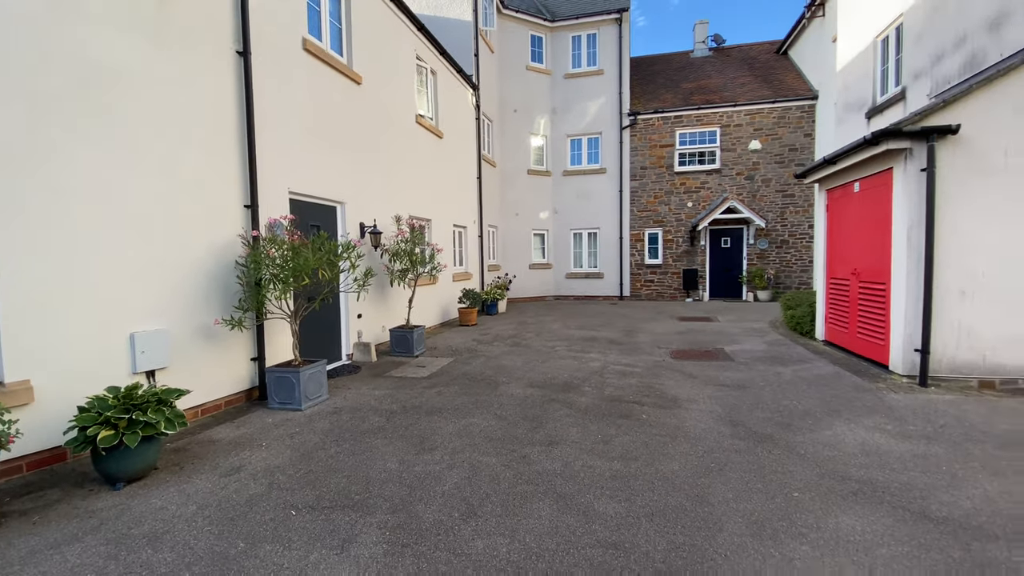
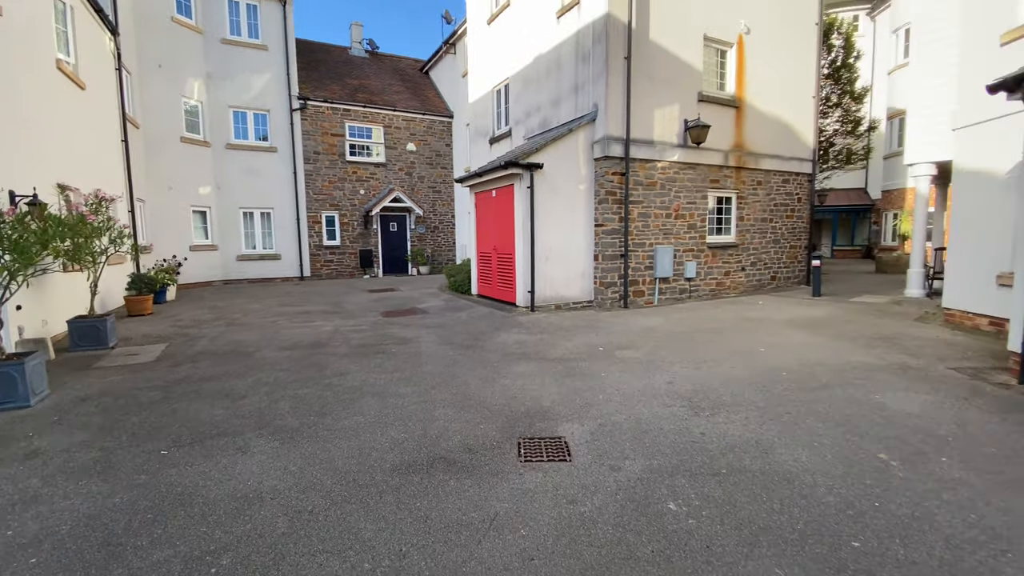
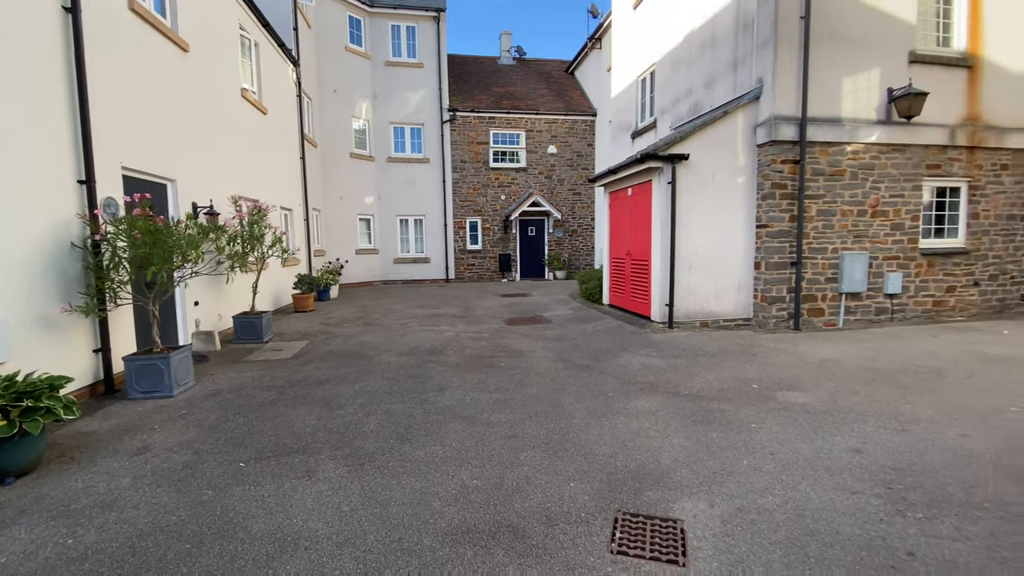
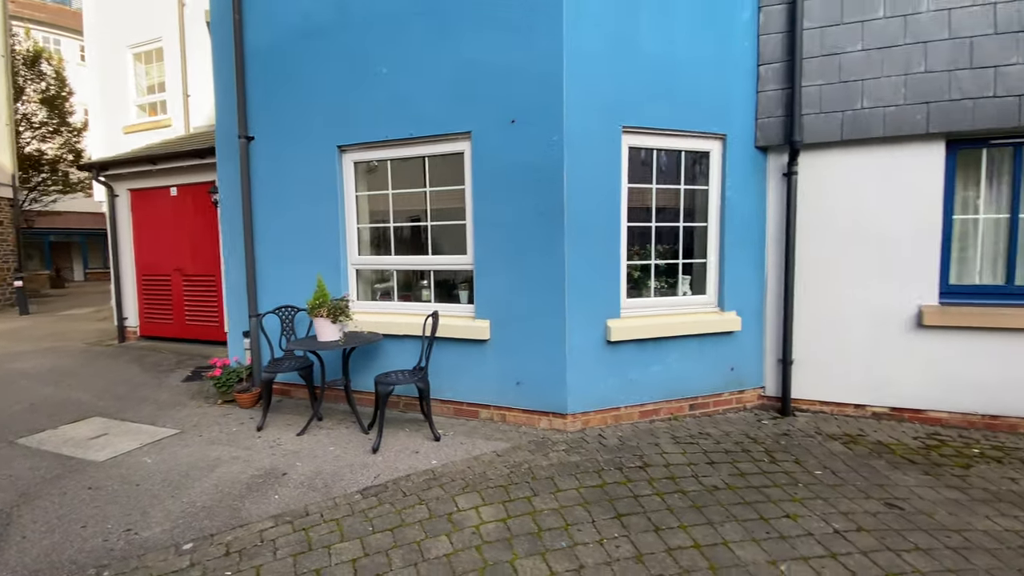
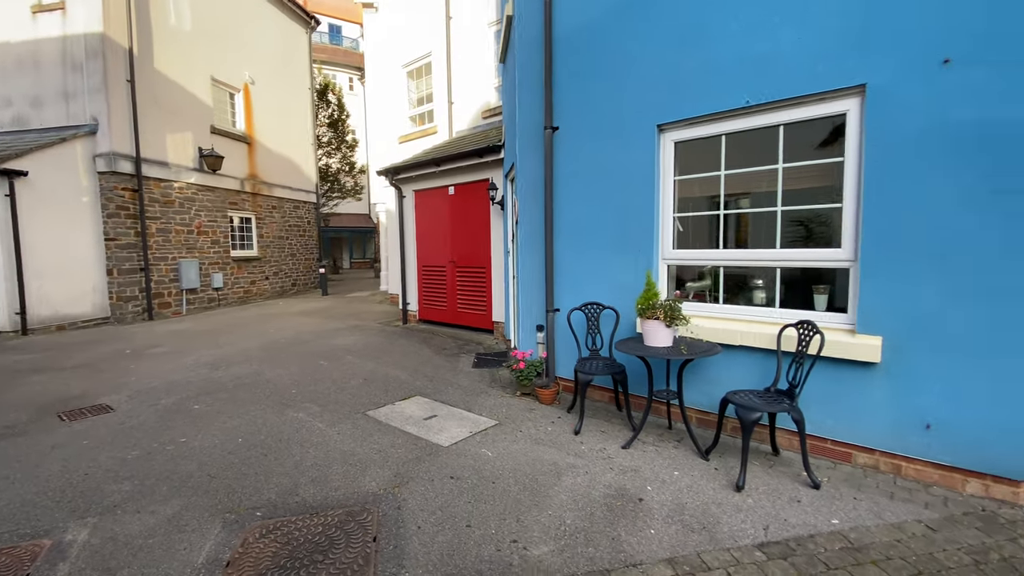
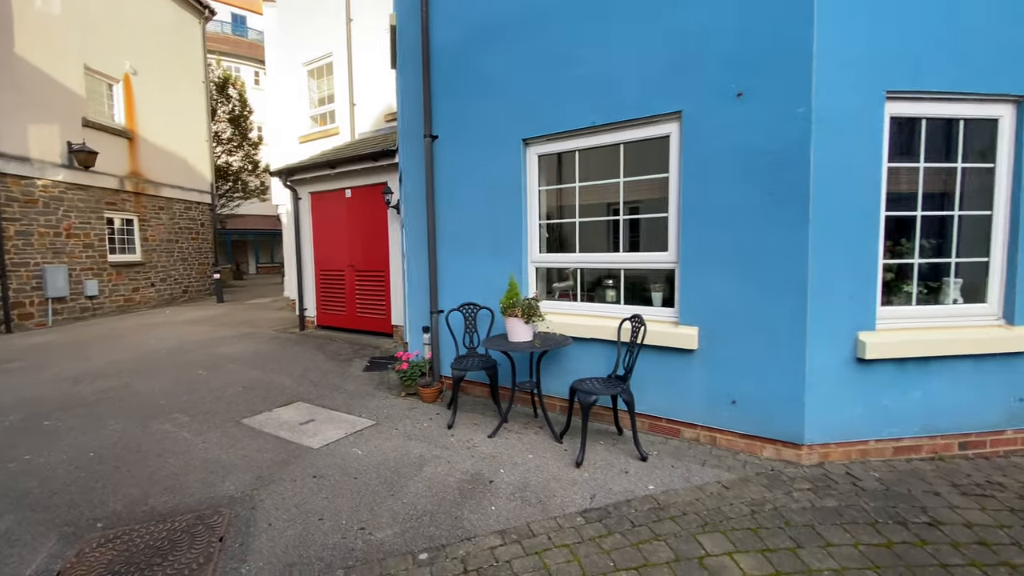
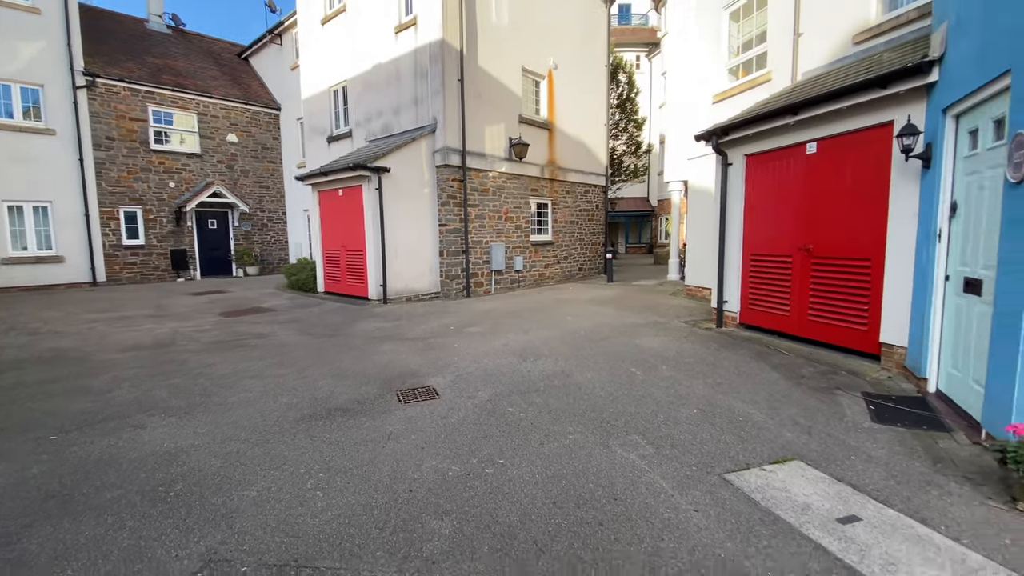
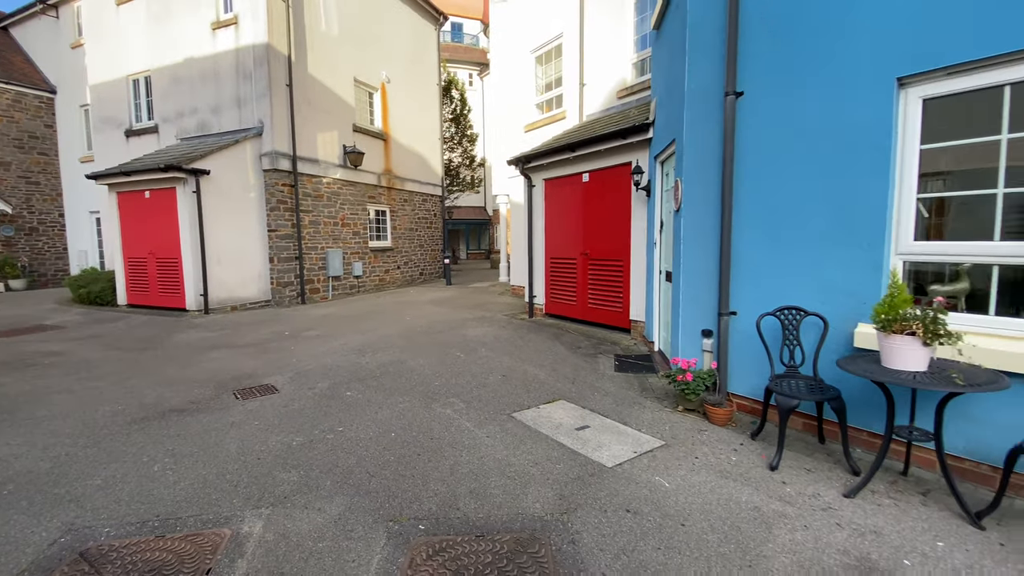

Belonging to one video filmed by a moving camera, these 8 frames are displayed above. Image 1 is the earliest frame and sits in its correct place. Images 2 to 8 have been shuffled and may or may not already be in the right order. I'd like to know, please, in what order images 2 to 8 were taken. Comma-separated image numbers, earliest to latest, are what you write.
3, 2, 7, 8, 5, 6, 4
